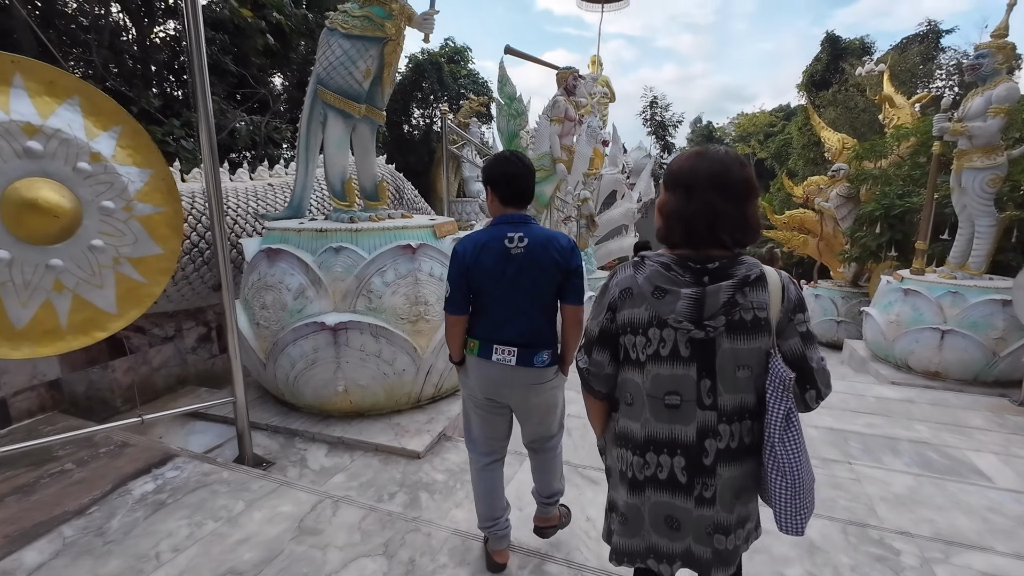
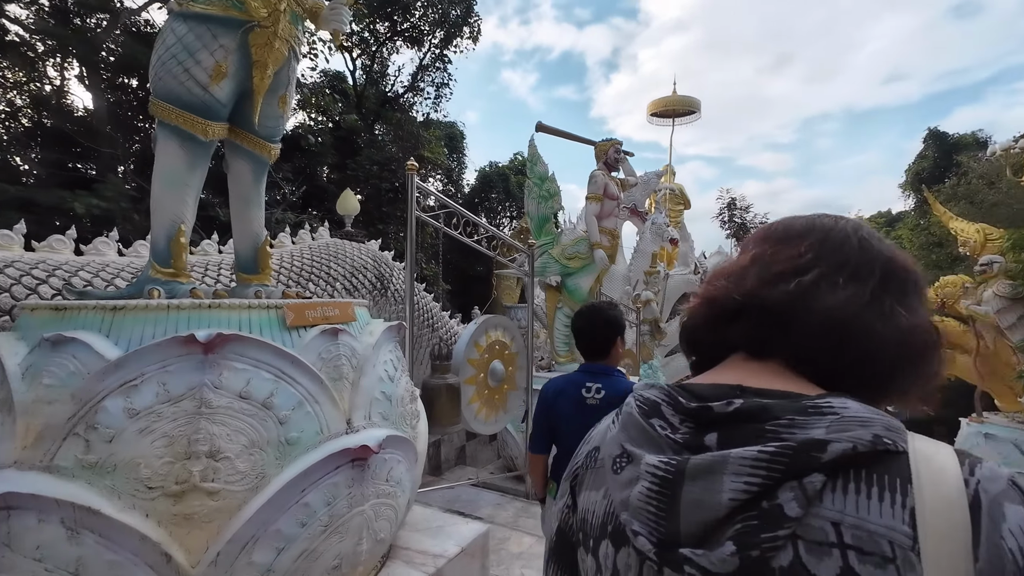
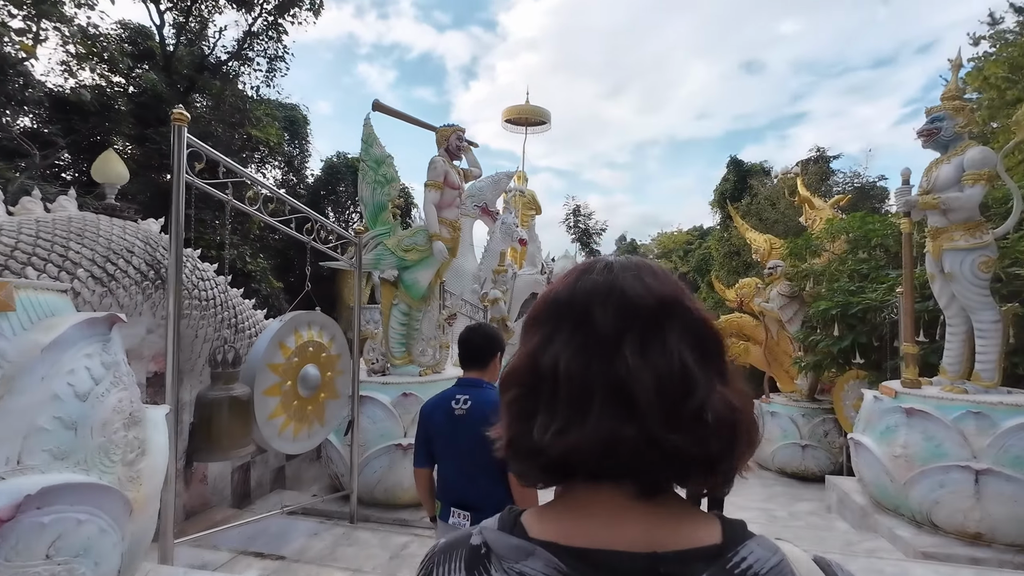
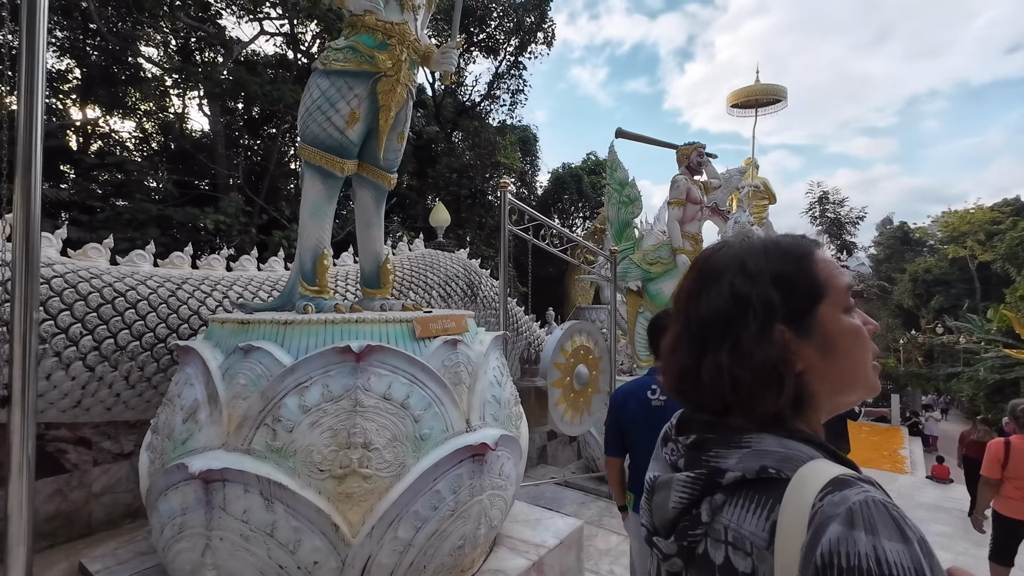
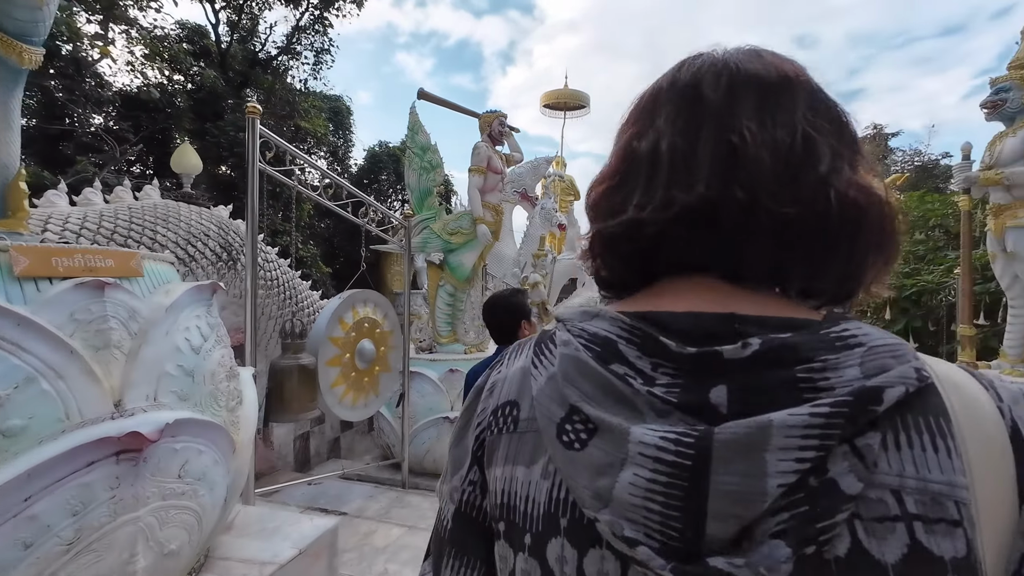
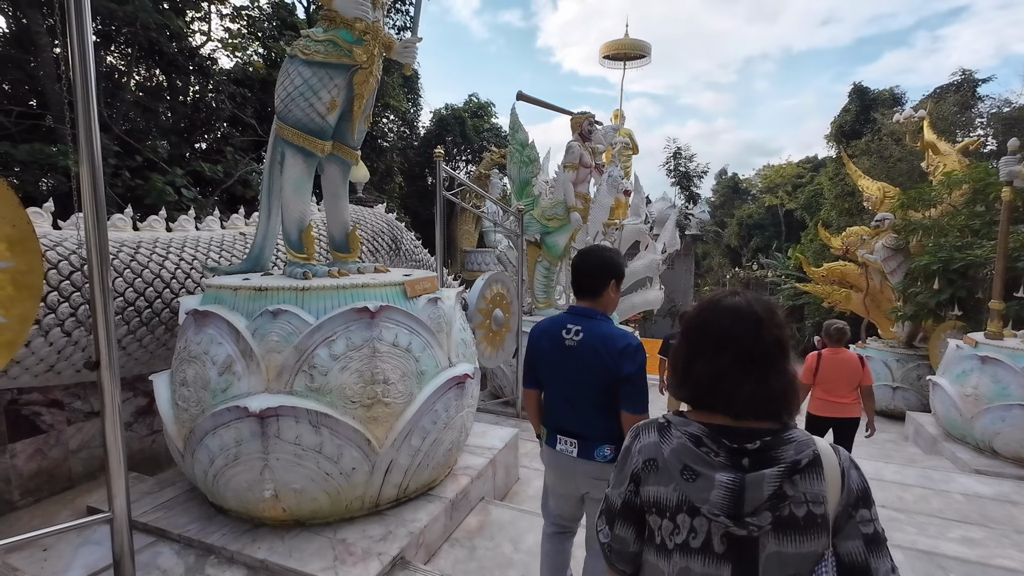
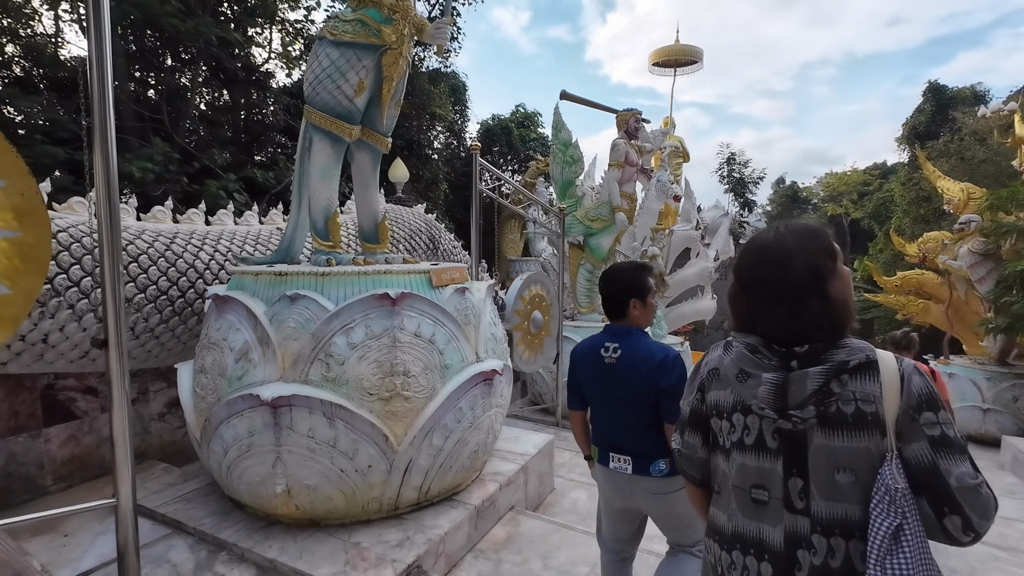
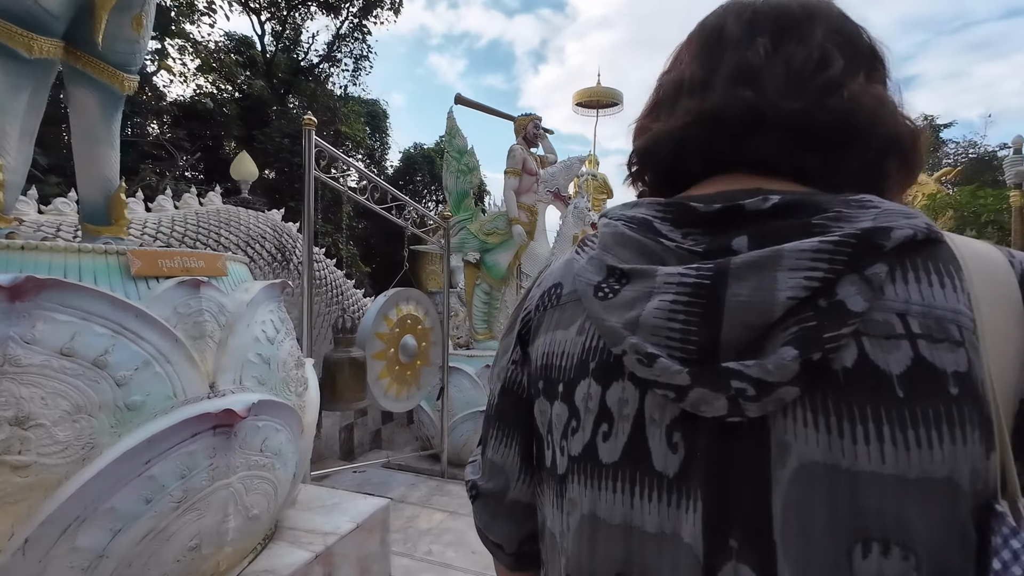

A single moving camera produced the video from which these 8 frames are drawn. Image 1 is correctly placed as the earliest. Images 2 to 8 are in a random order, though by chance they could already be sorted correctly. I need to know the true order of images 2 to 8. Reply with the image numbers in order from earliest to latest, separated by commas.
6, 7, 4, 2, 8, 5, 3
